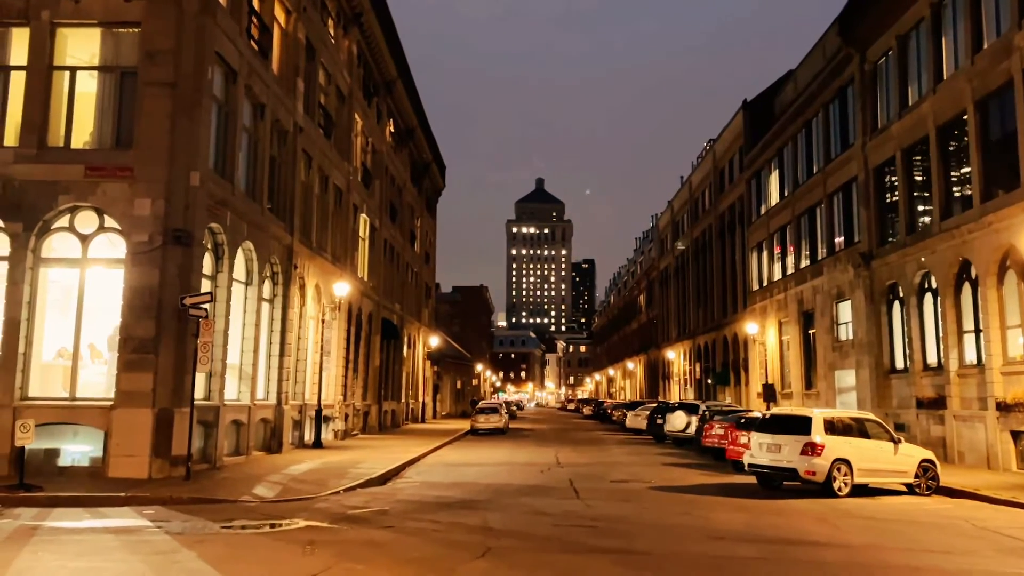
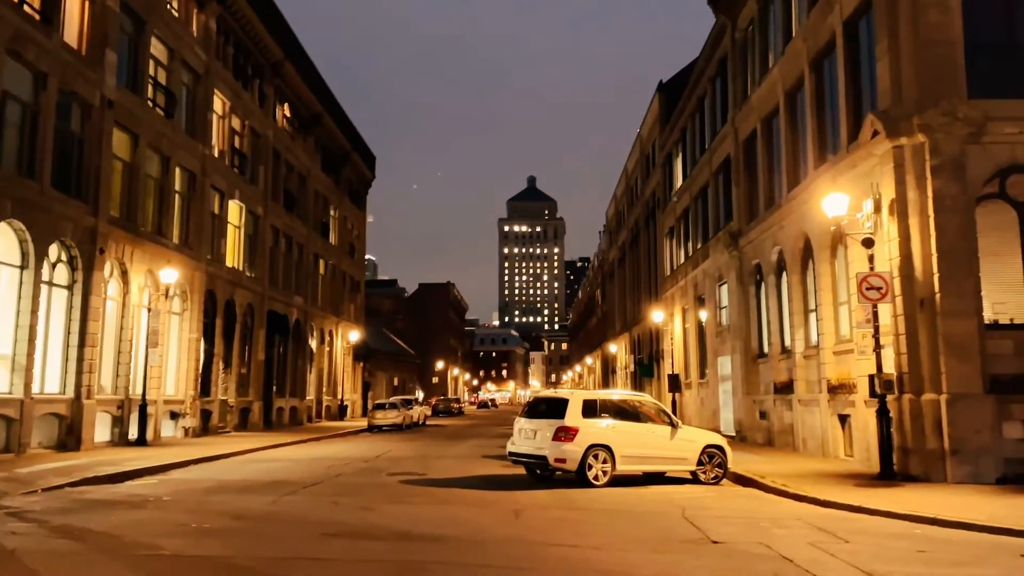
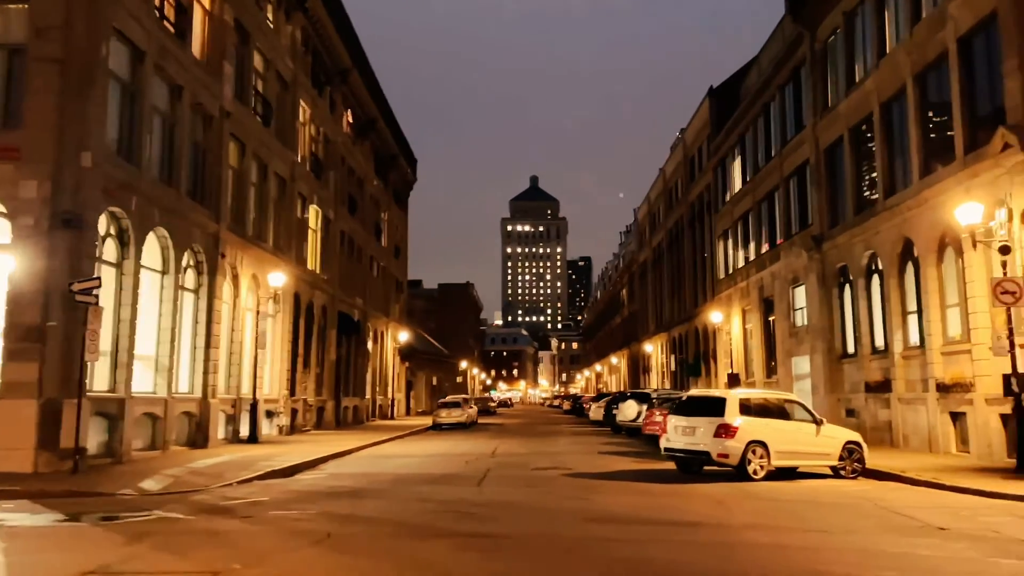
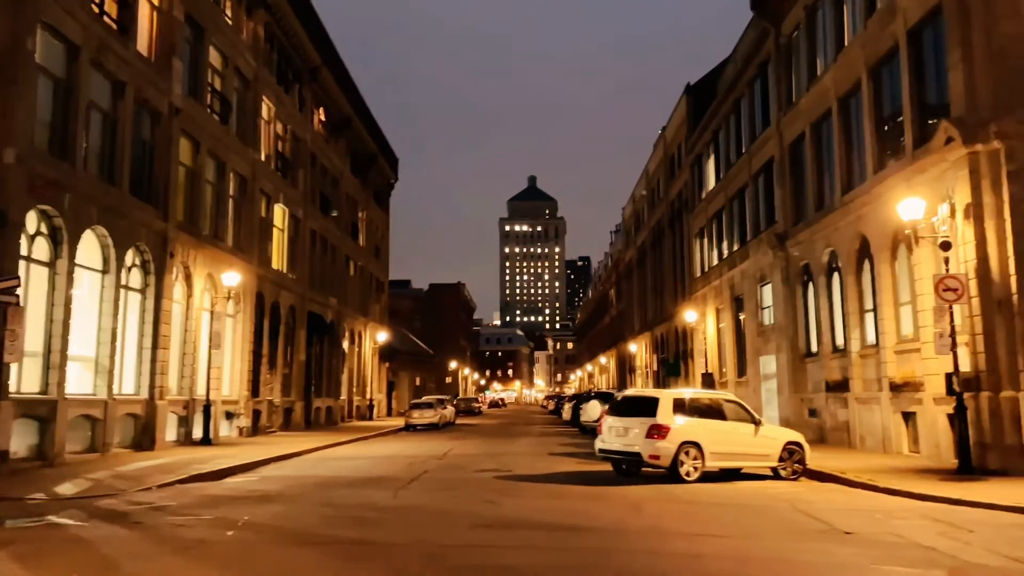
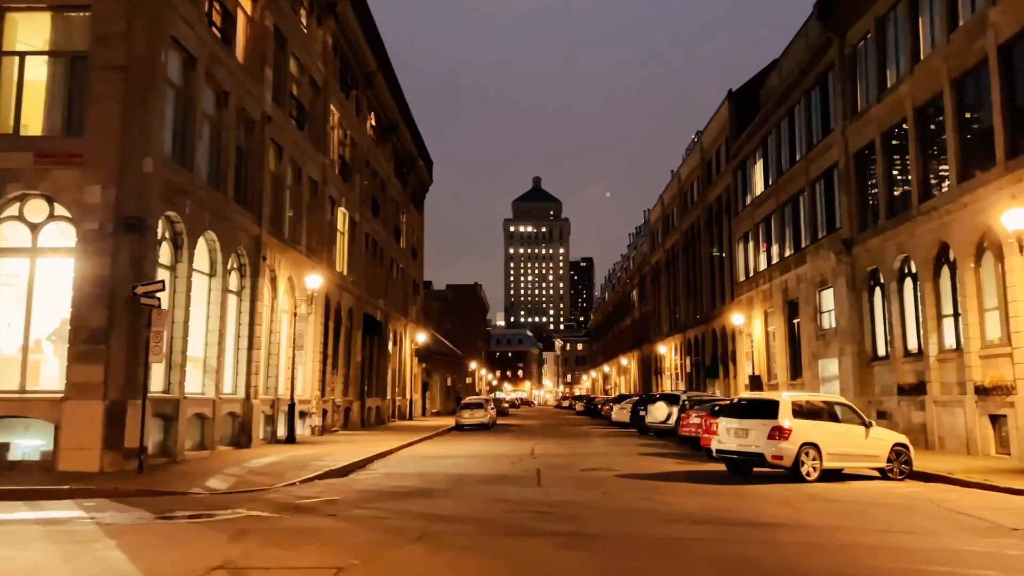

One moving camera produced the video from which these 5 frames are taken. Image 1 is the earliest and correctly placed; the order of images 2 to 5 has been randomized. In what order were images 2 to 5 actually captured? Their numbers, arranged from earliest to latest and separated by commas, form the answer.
5, 3, 4, 2
